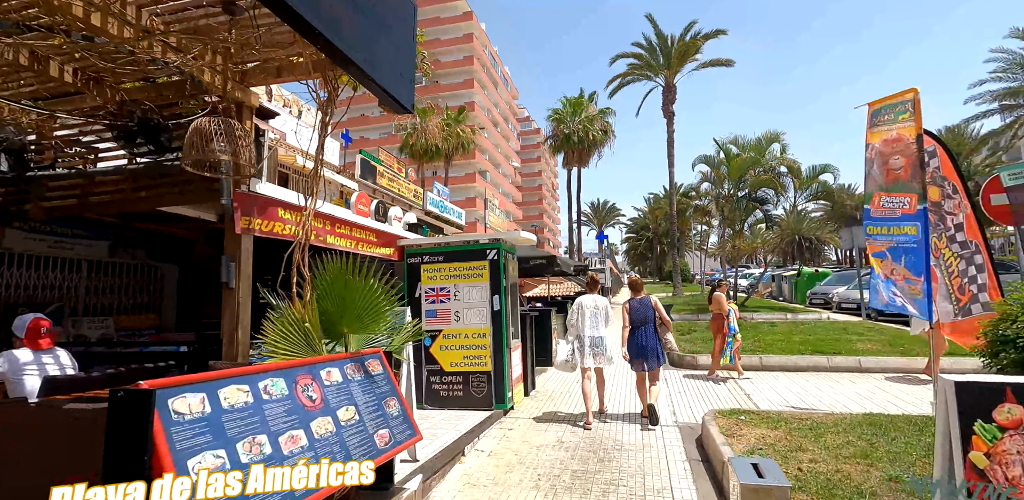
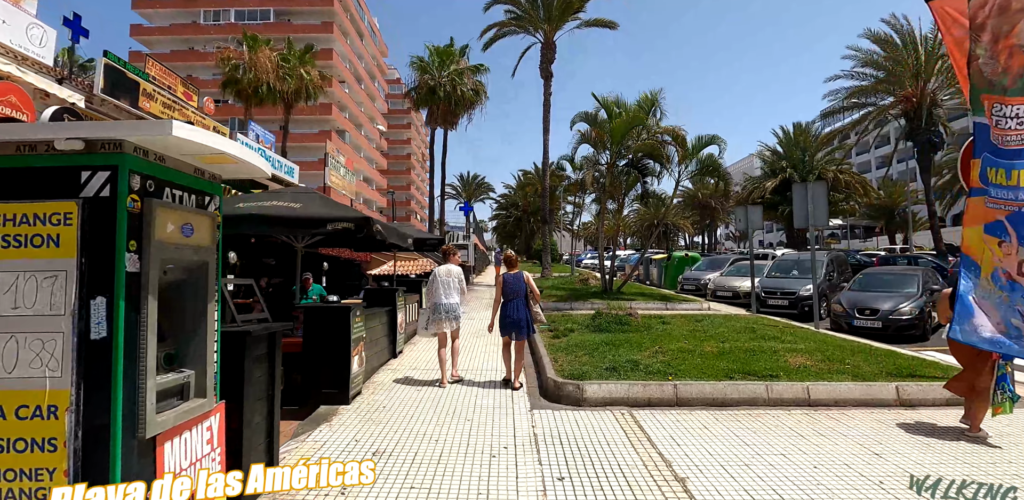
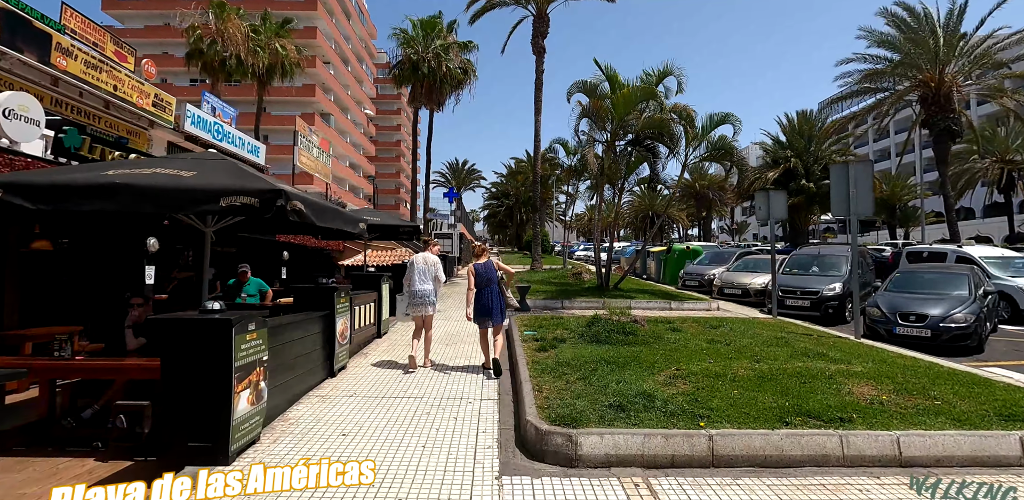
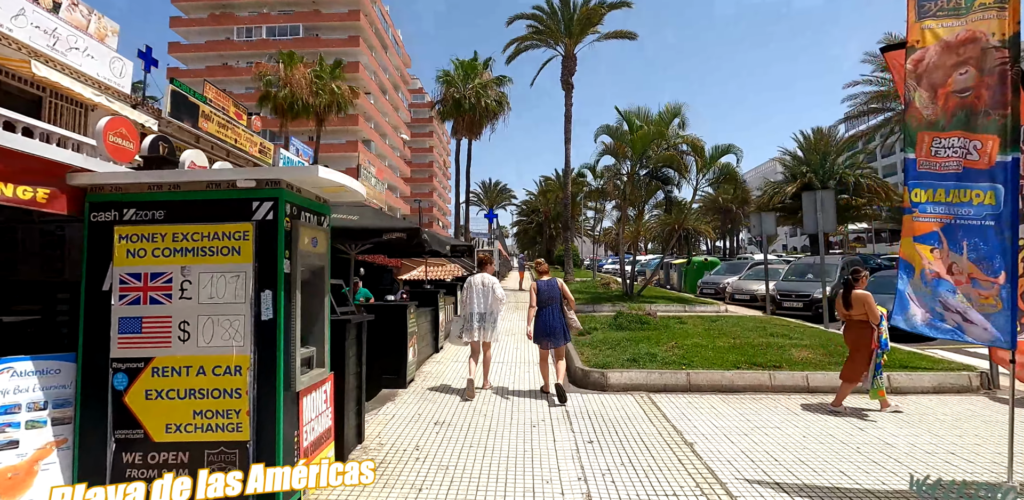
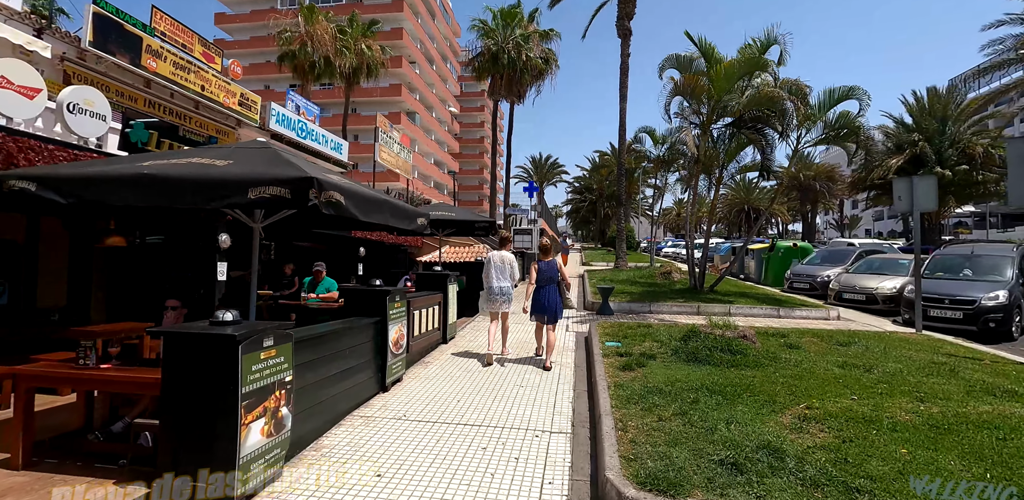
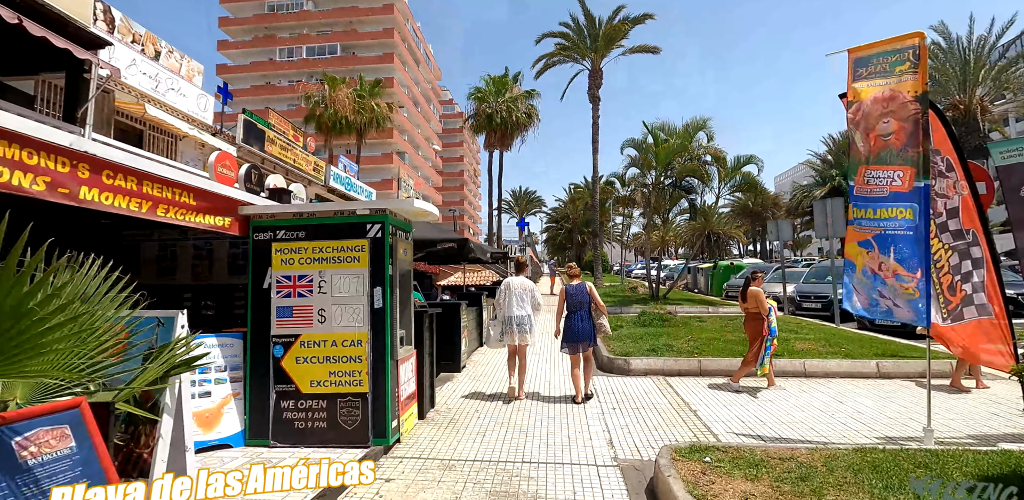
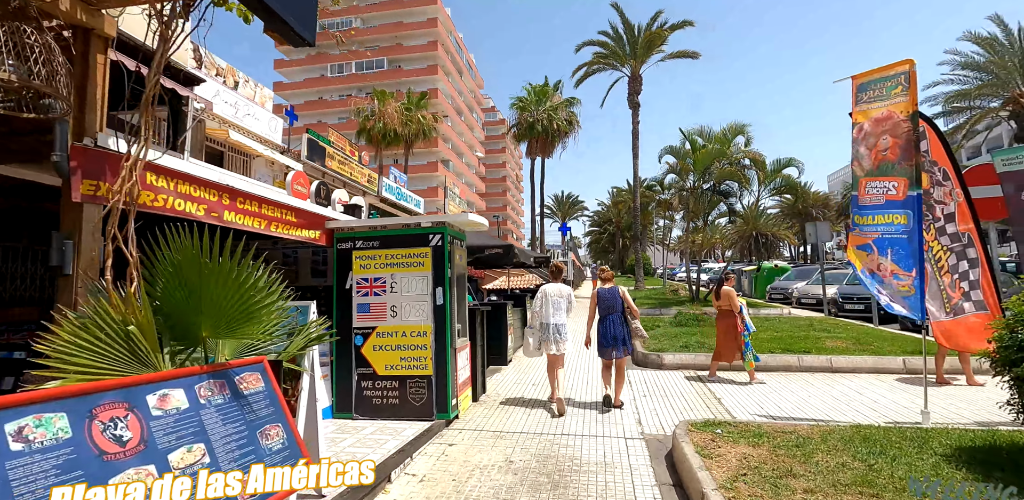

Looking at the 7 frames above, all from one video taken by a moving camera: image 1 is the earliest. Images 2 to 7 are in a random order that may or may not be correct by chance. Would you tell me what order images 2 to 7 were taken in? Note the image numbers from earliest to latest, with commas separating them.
7, 6, 4, 2, 3, 5
